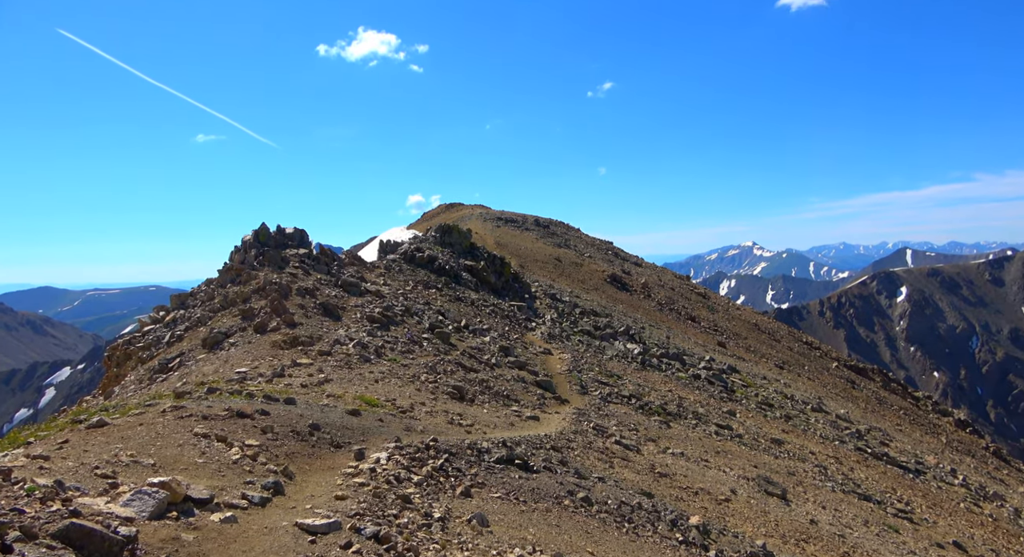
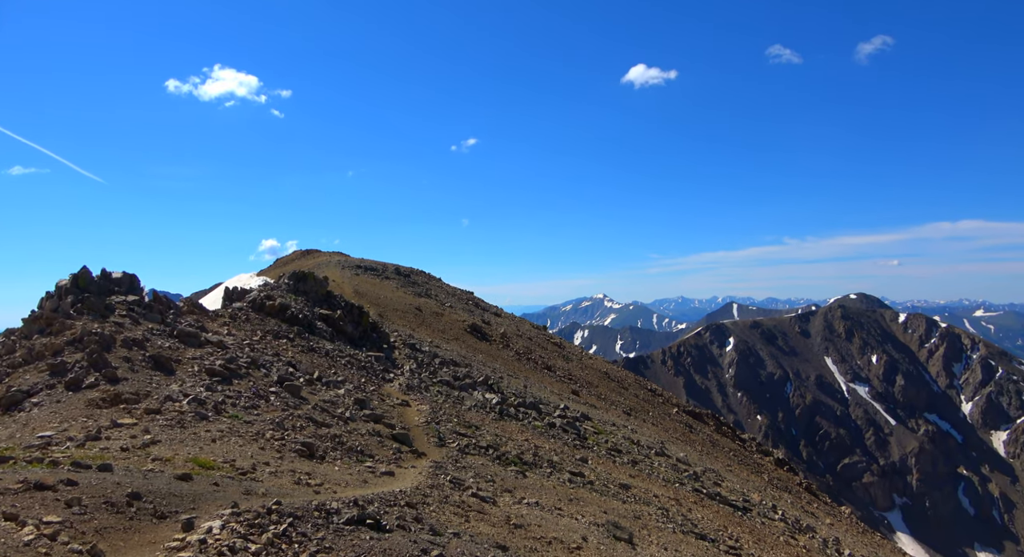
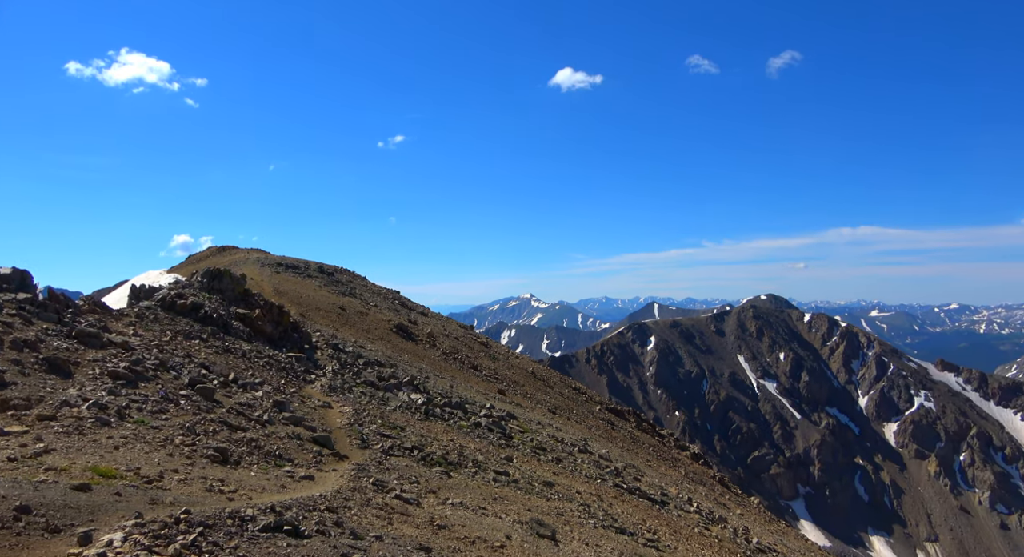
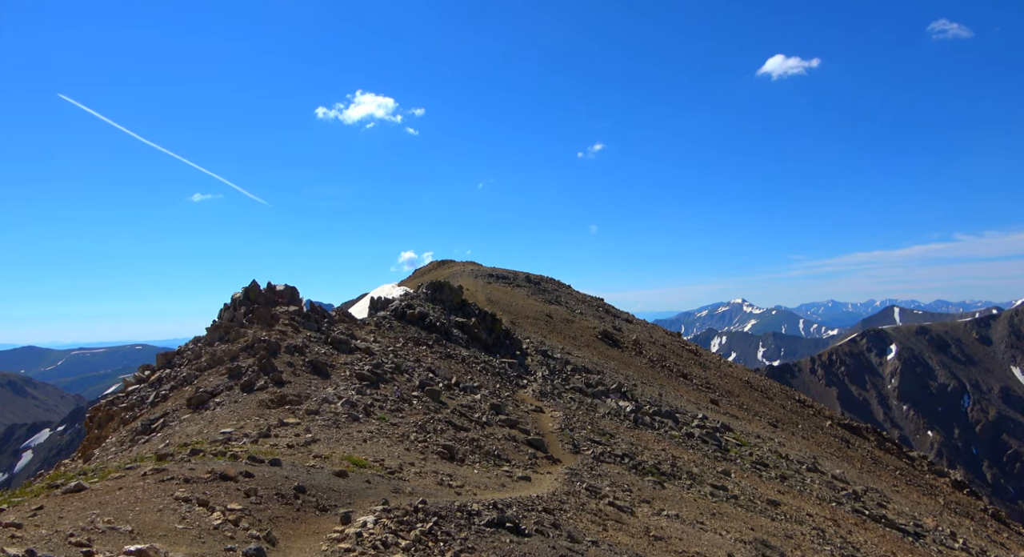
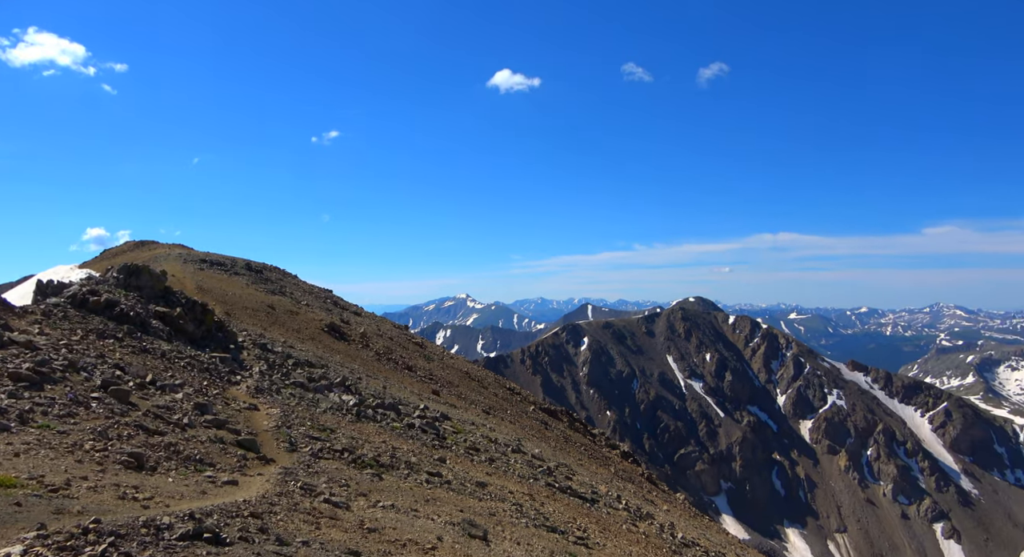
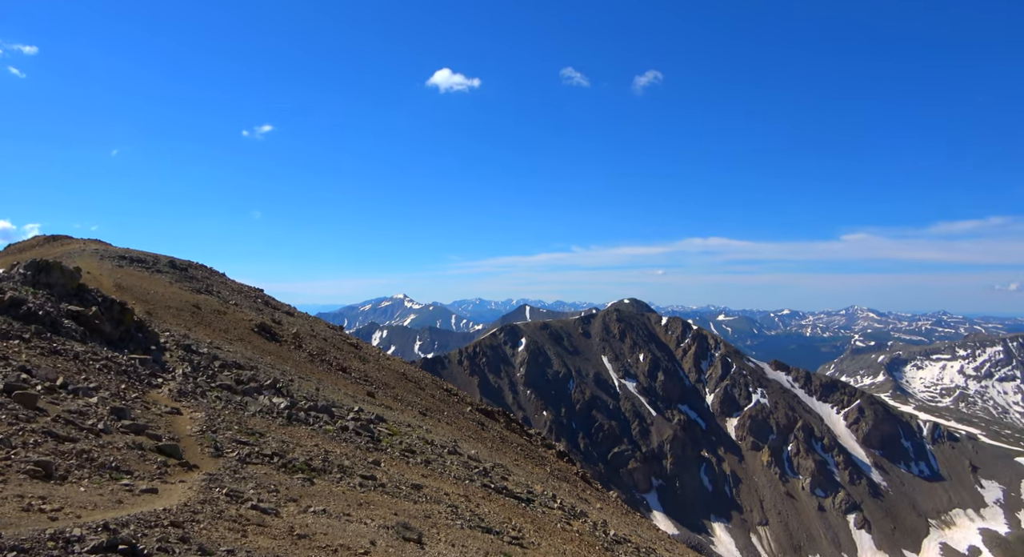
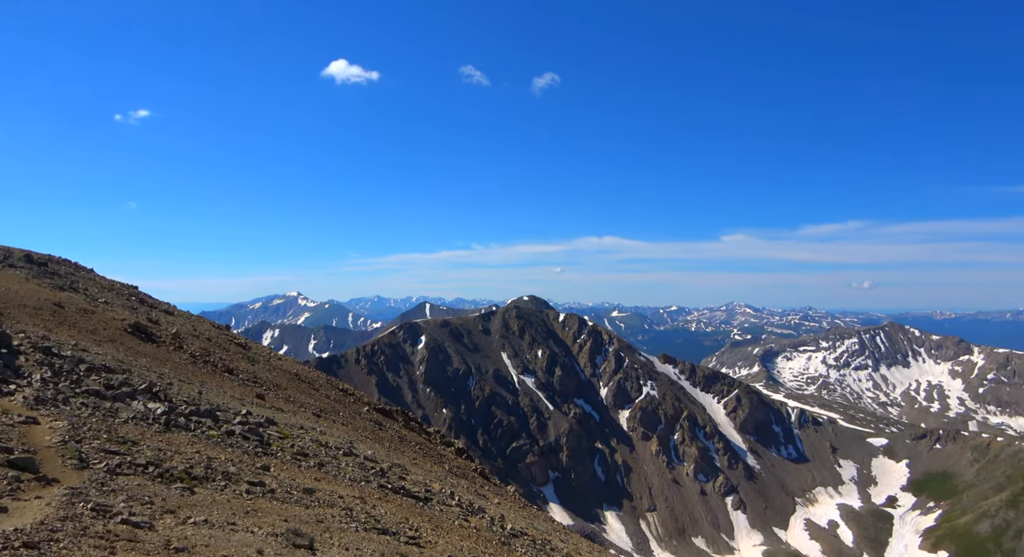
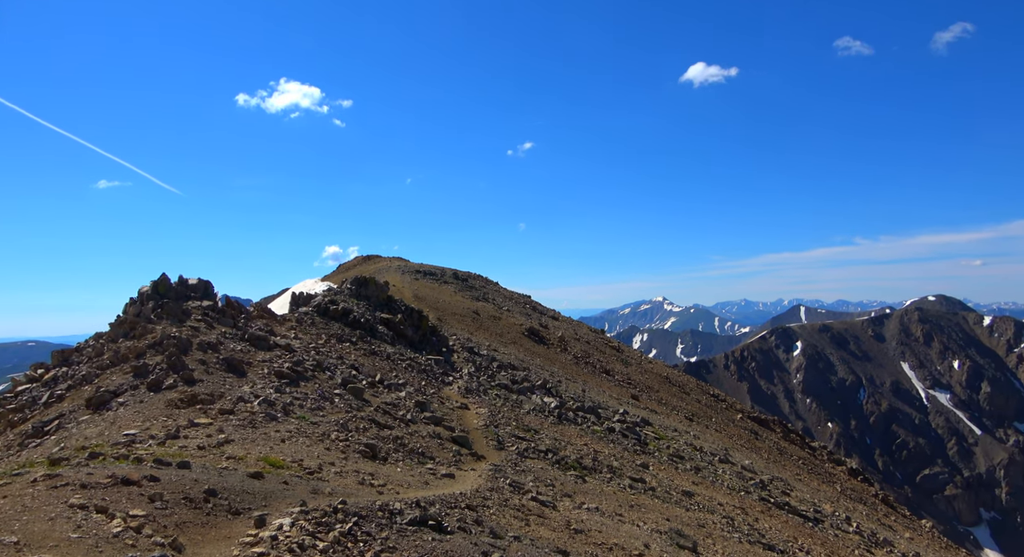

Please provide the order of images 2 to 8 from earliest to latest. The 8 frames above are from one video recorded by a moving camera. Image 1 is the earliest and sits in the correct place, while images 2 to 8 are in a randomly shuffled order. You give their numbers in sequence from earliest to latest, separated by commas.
4, 8, 2, 3, 5, 6, 7
